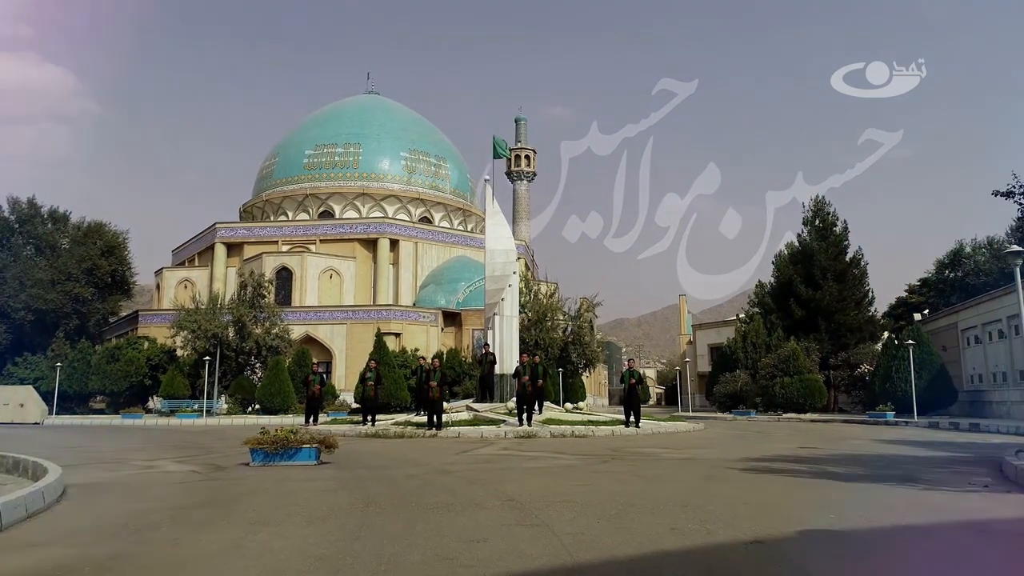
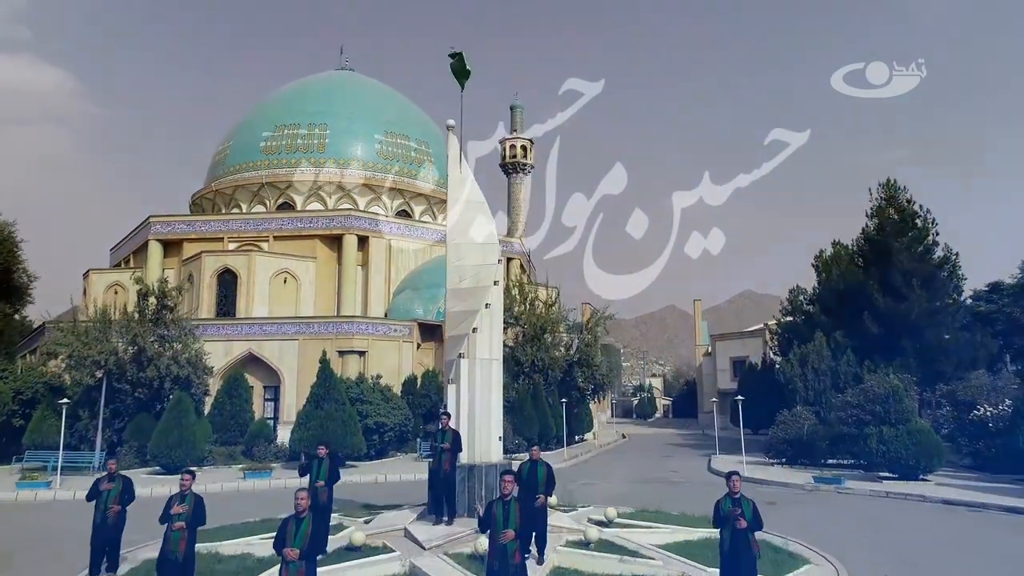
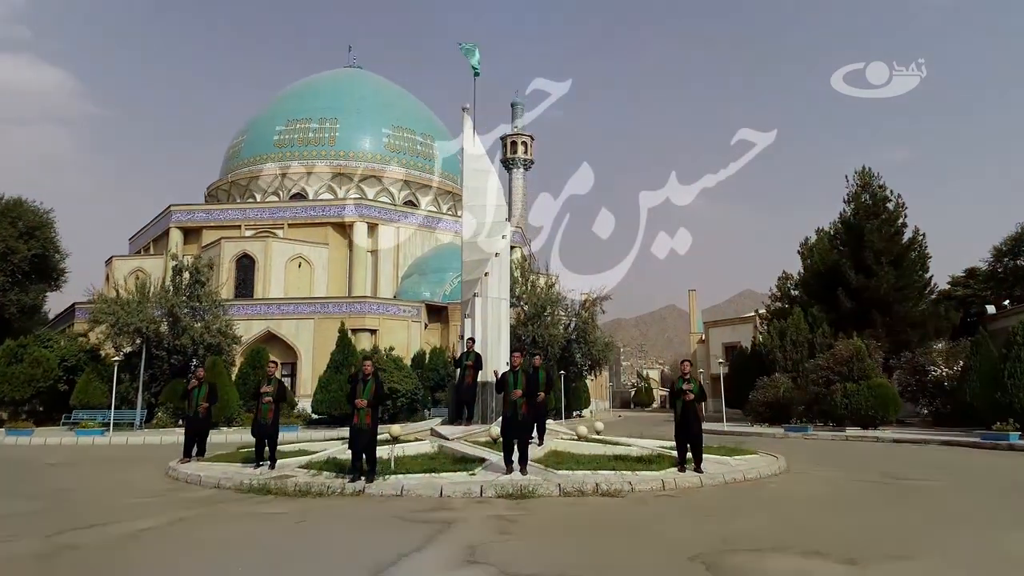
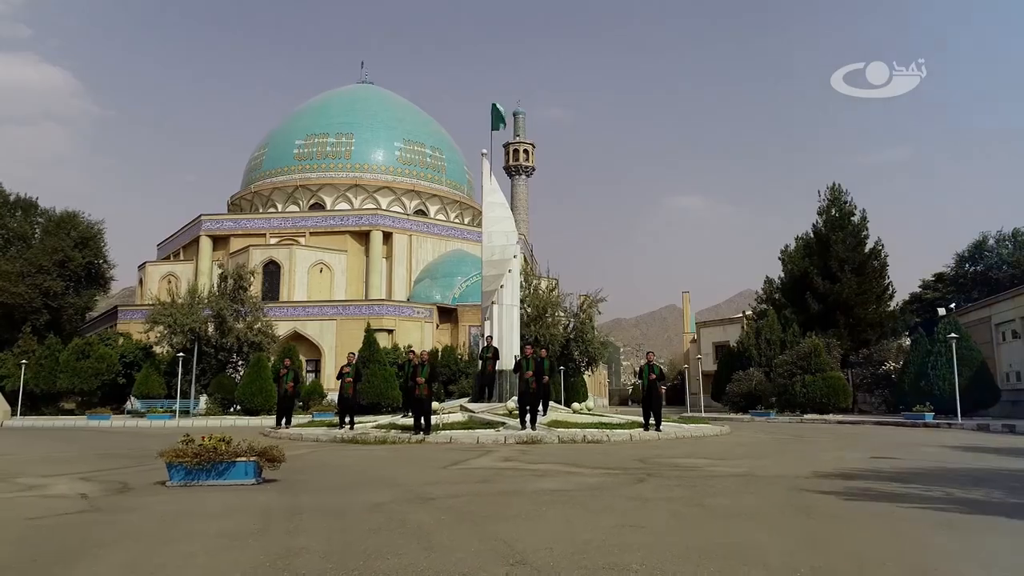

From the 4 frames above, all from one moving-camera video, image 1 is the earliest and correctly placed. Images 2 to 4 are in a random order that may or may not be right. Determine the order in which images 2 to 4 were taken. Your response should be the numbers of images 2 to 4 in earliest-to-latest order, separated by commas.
4, 3, 2
